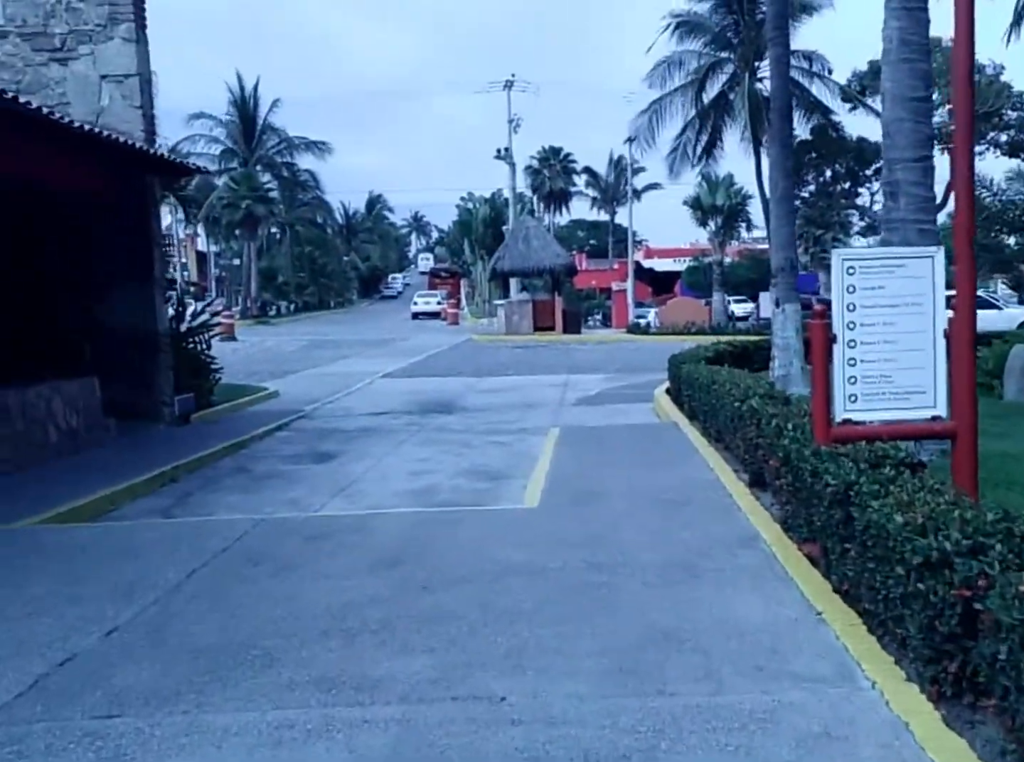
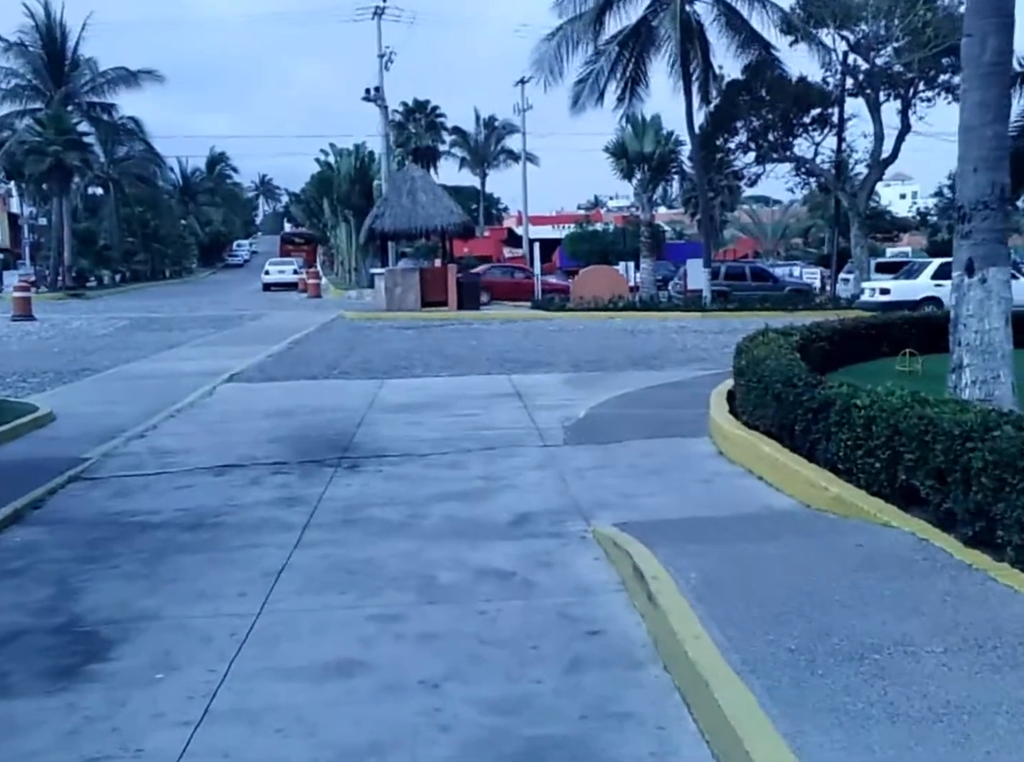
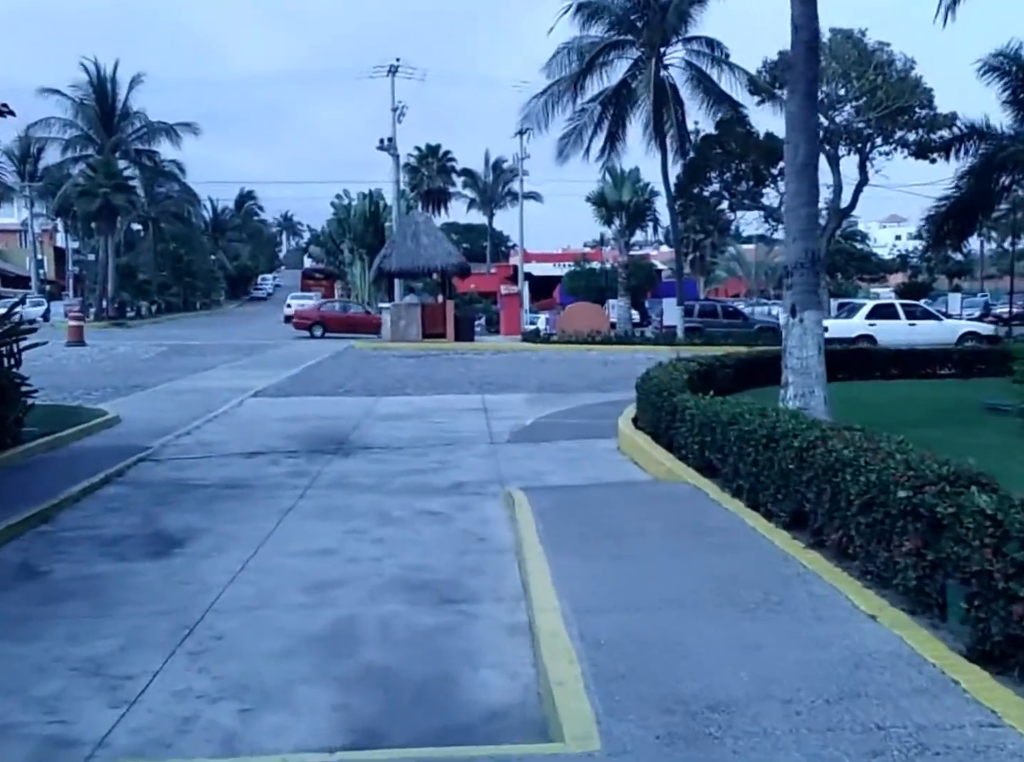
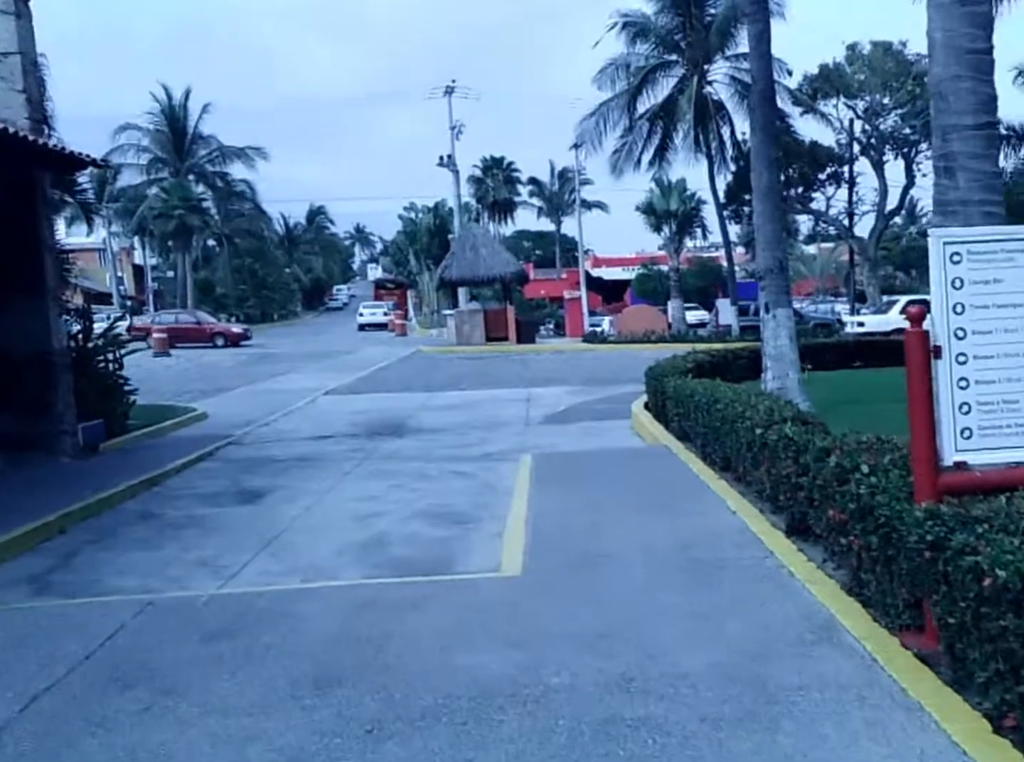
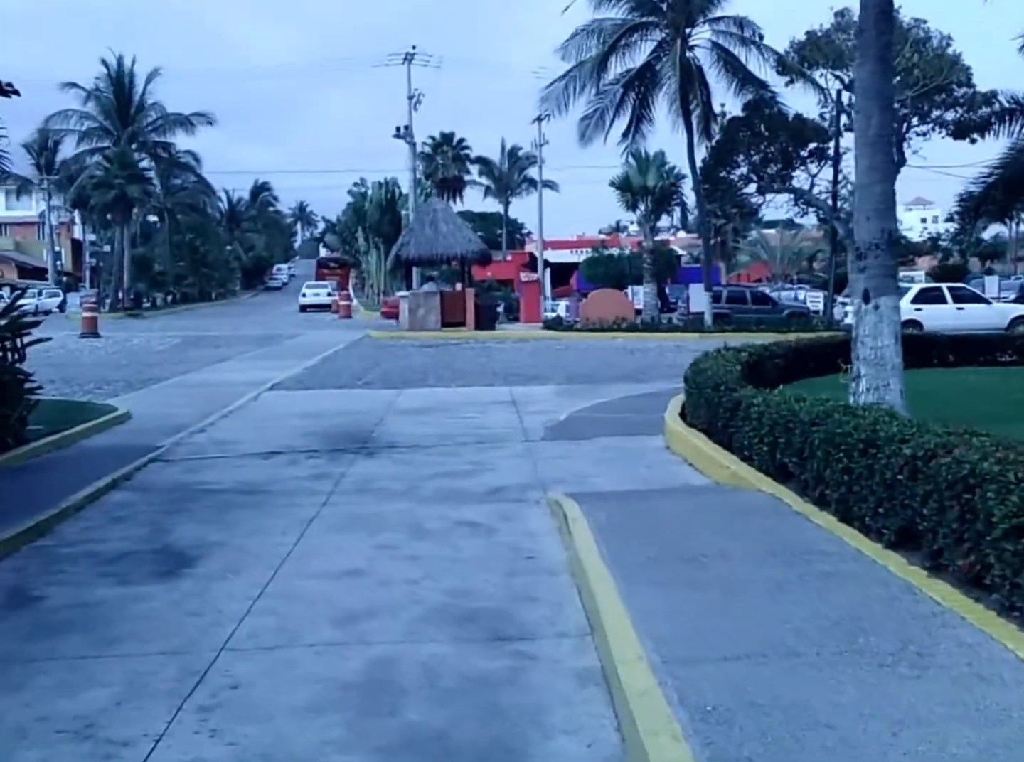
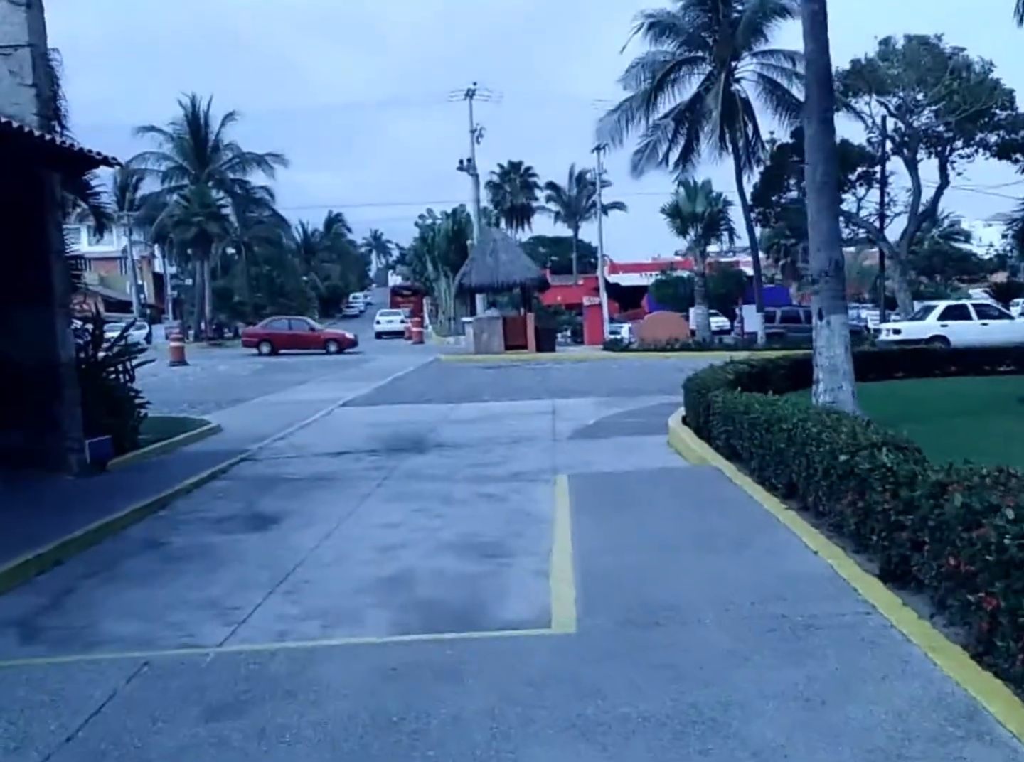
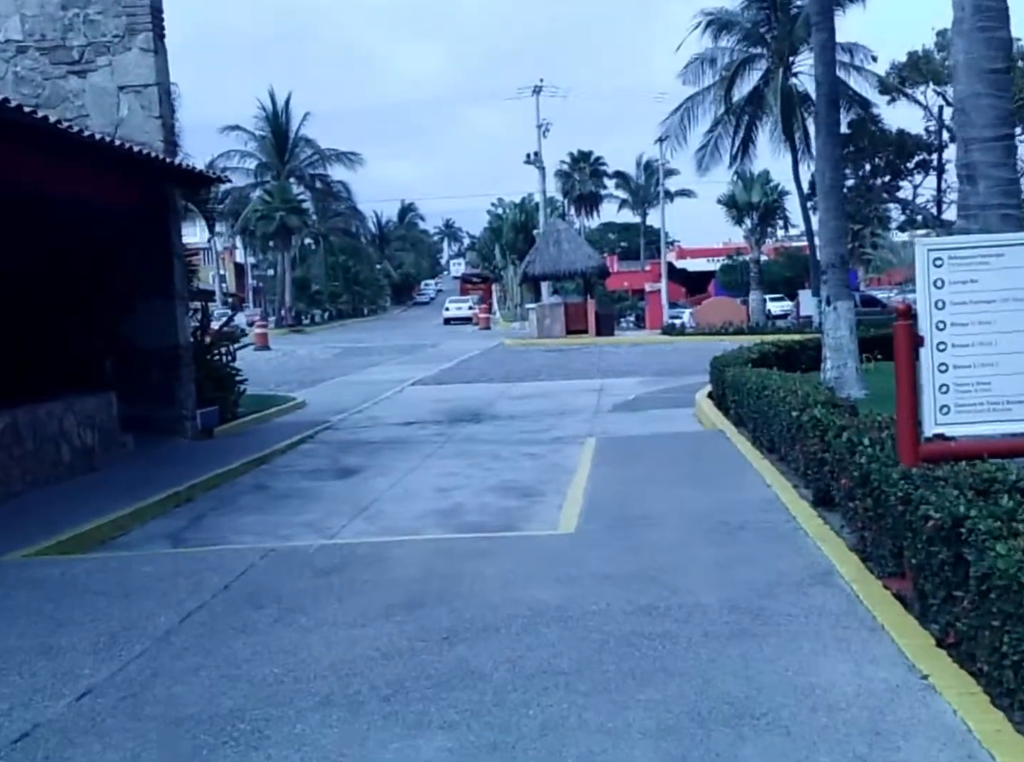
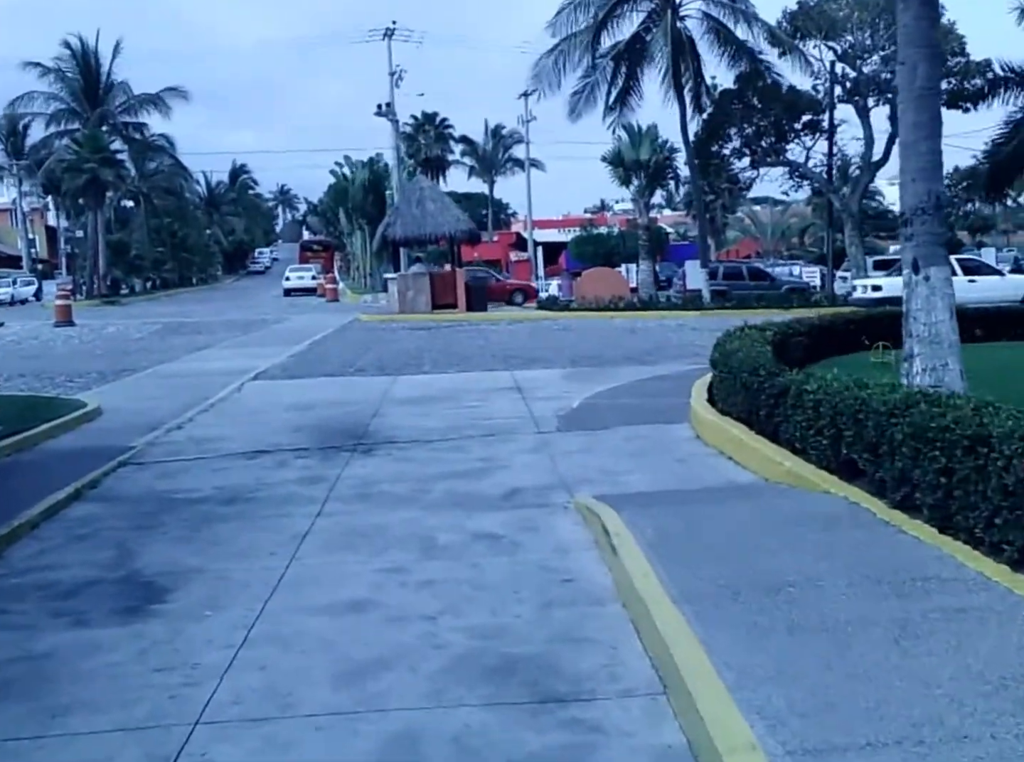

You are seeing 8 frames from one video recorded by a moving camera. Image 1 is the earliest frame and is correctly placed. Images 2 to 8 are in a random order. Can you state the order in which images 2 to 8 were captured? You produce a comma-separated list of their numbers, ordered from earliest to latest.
7, 4, 6, 3, 5, 8, 2
